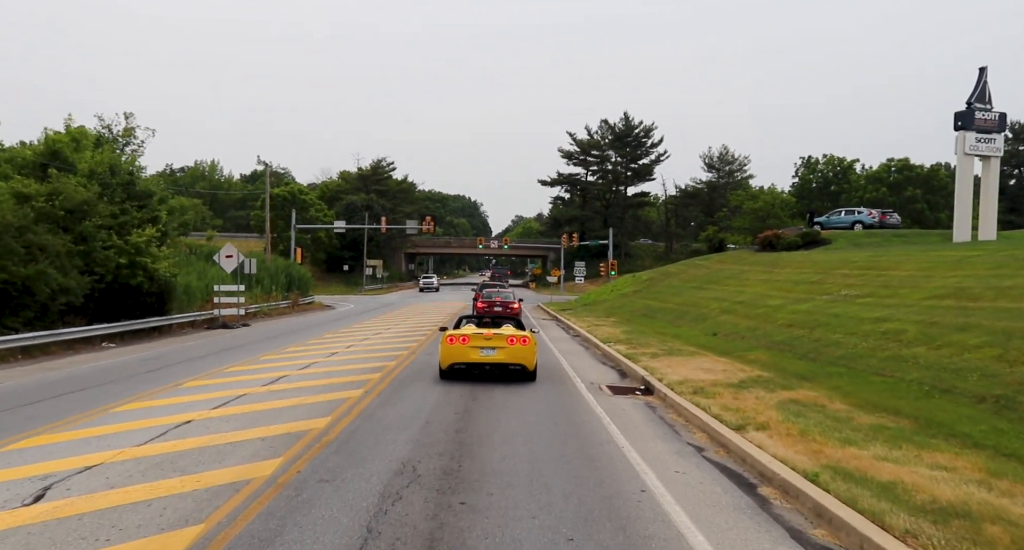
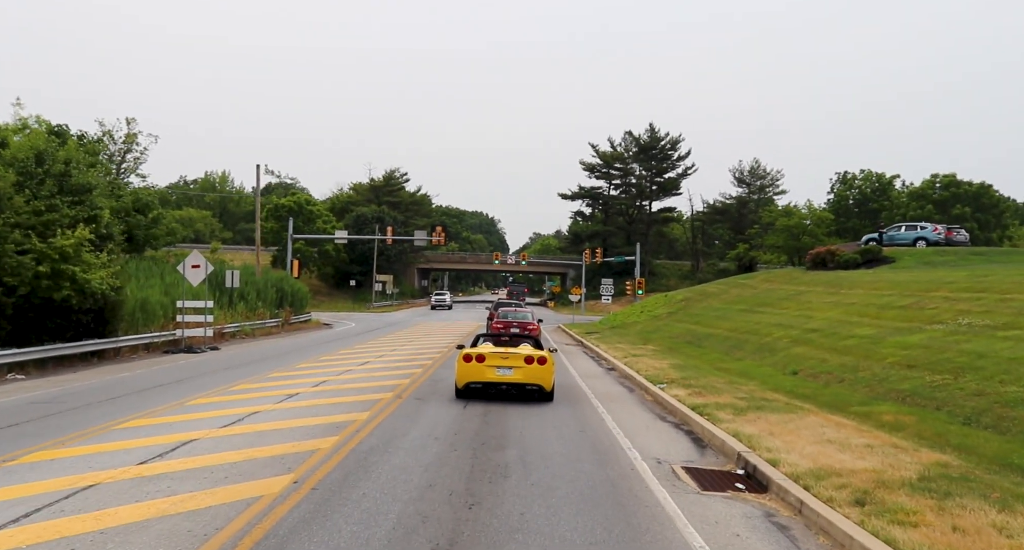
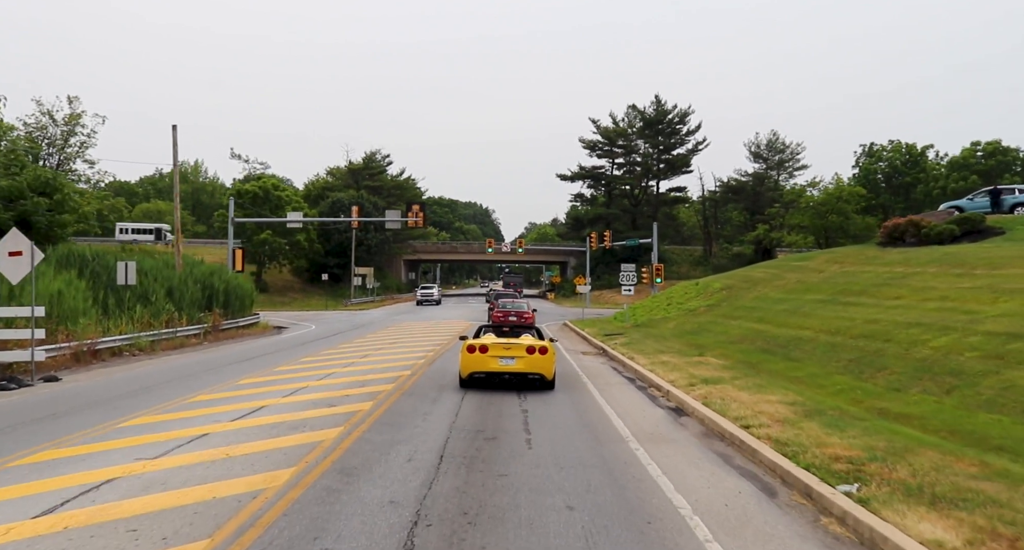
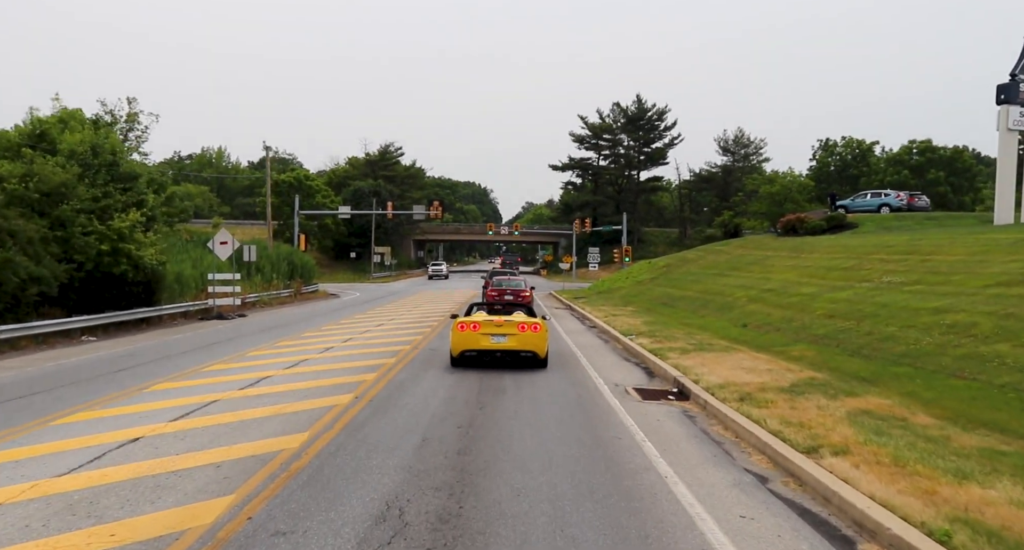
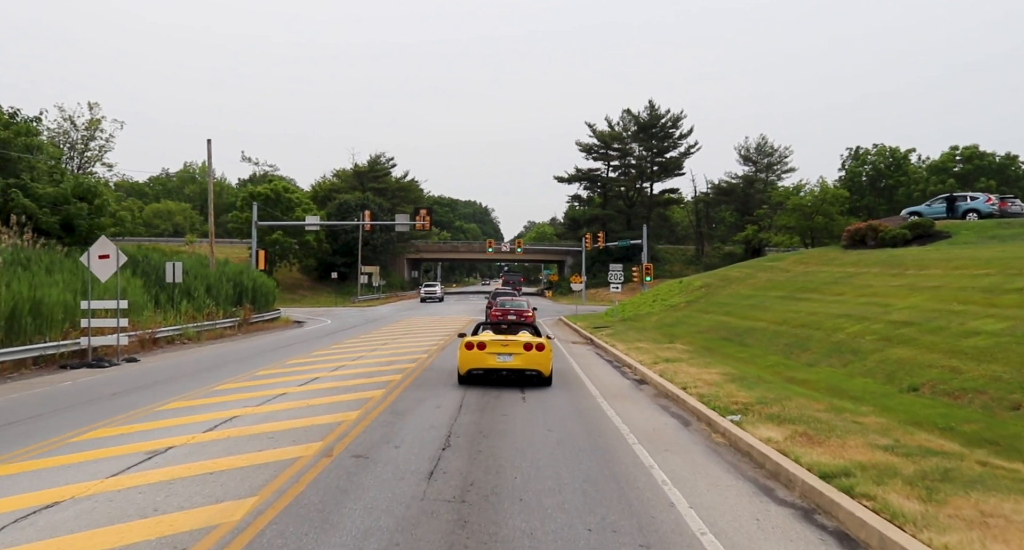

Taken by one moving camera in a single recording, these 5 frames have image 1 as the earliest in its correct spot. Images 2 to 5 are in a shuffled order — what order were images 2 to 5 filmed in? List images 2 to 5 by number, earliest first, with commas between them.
4, 2, 5, 3
